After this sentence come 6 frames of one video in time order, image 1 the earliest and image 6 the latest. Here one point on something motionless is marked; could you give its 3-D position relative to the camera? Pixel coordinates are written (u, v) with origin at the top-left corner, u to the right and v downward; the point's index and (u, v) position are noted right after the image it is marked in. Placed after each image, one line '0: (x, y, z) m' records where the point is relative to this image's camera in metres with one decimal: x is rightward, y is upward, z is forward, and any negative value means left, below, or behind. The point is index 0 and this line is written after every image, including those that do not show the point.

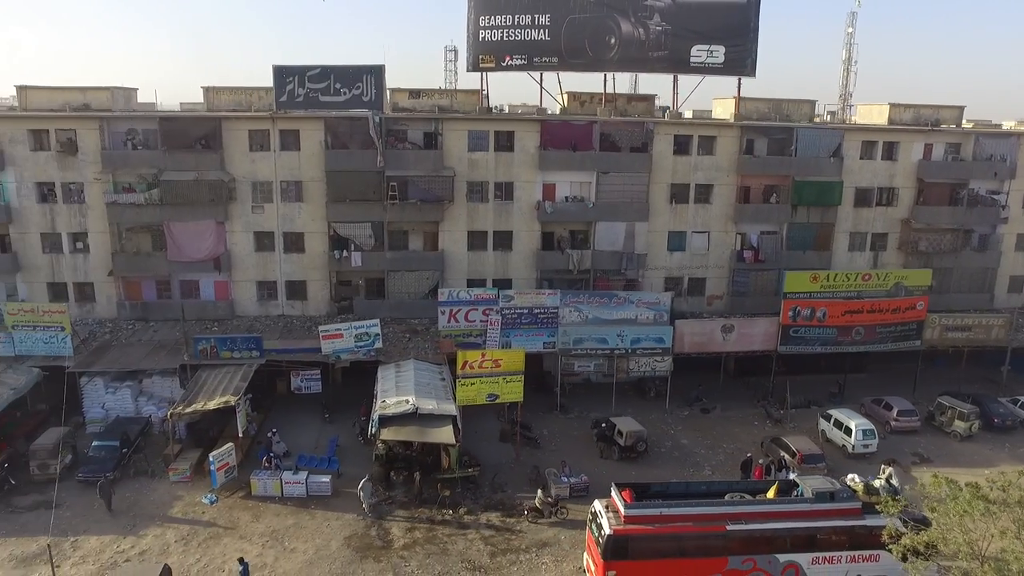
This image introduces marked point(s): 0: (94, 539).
0: (-12.3, -7.4, +19.9) m
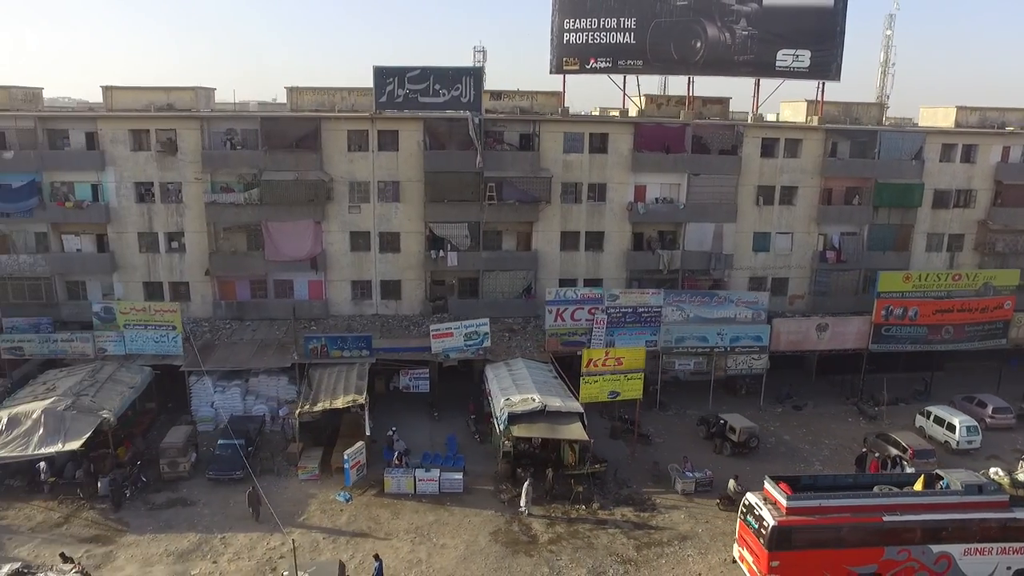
0: (-8.0, -7.4, +20.2) m
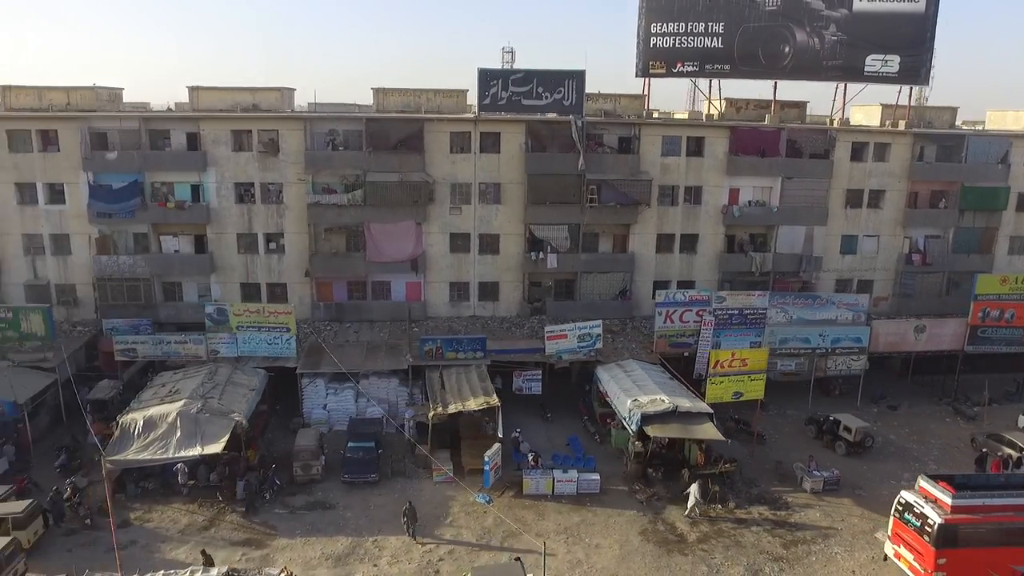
0: (-3.5, -7.4, +20.2) m
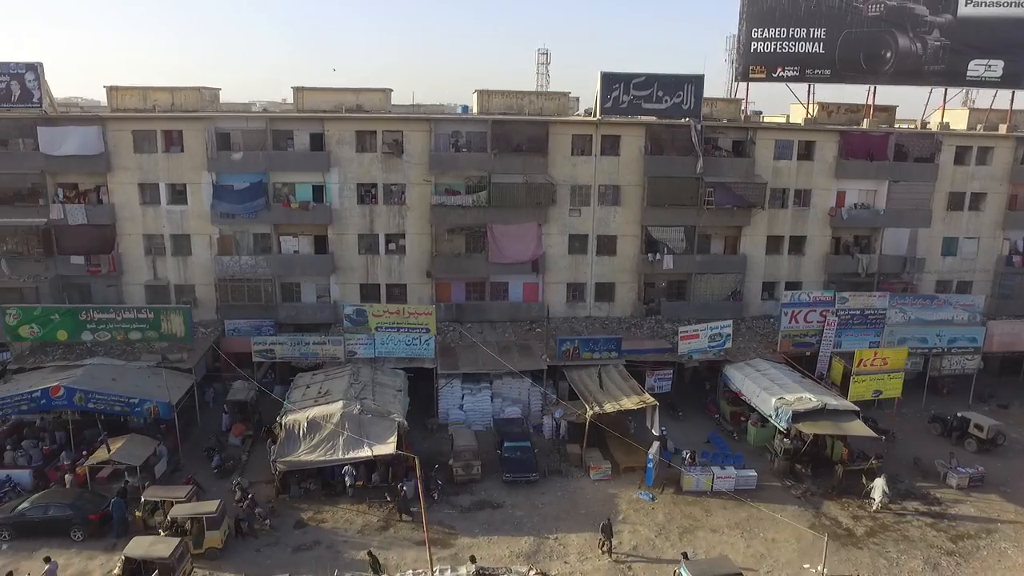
0: (+1.9, -7.4, +20.5) m
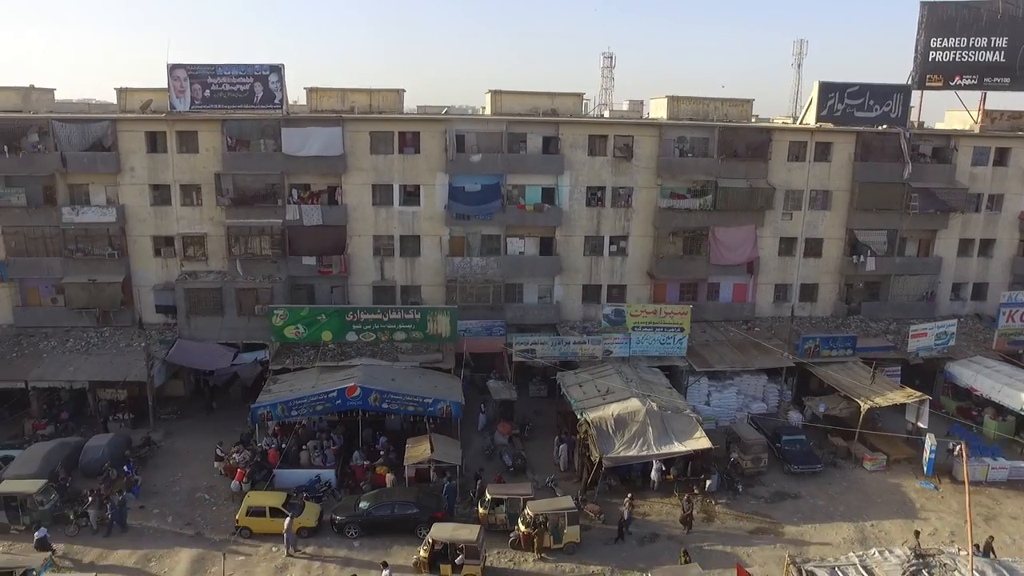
0: (+11.9, -7.5, +21.4) m
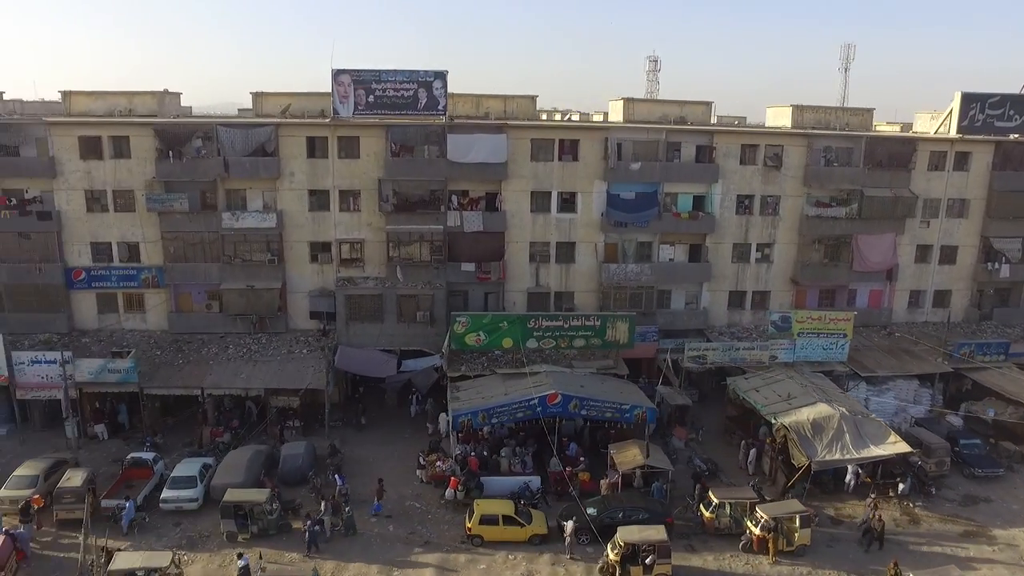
0: (+18.7, -7.7, +21.9) m
